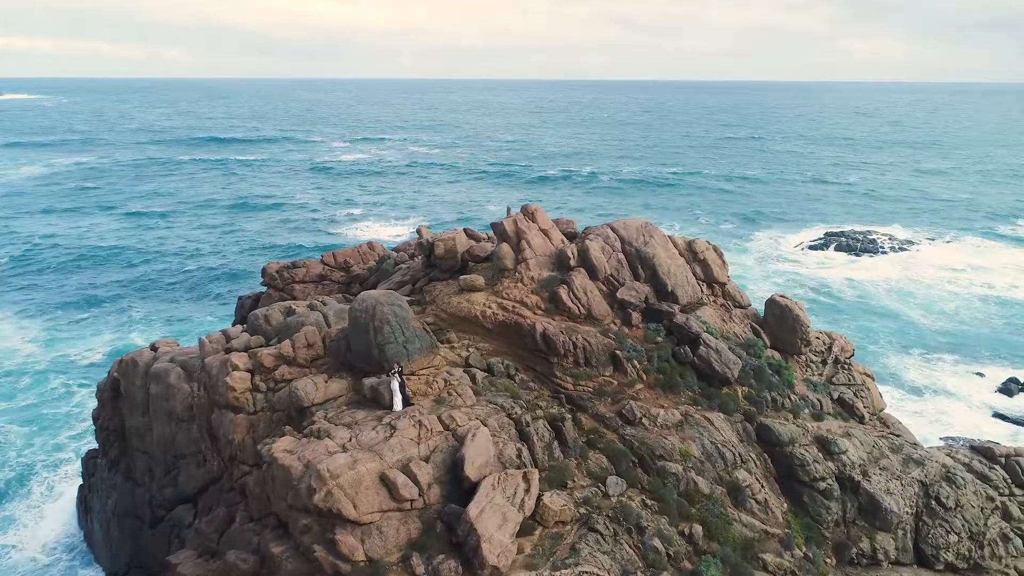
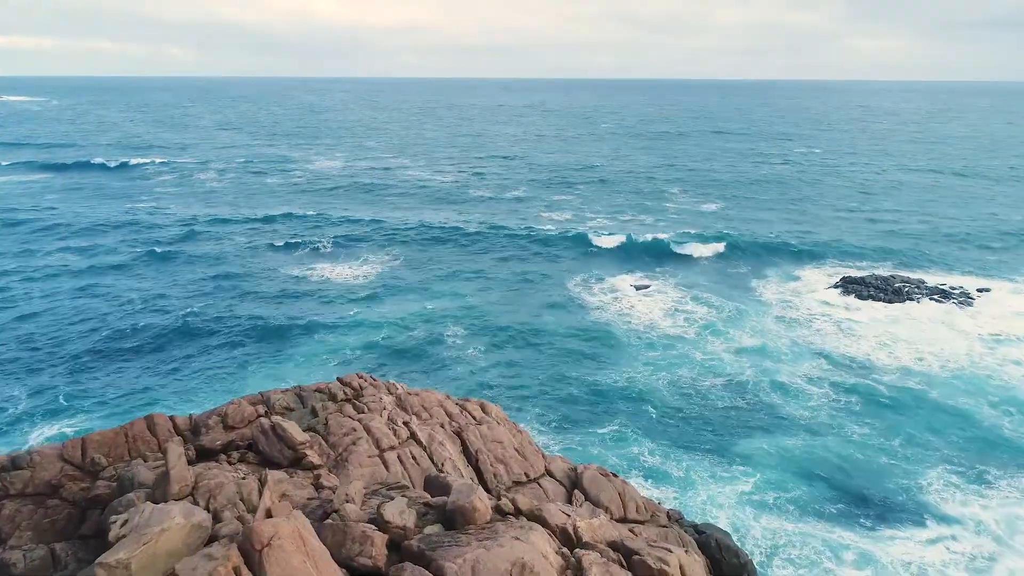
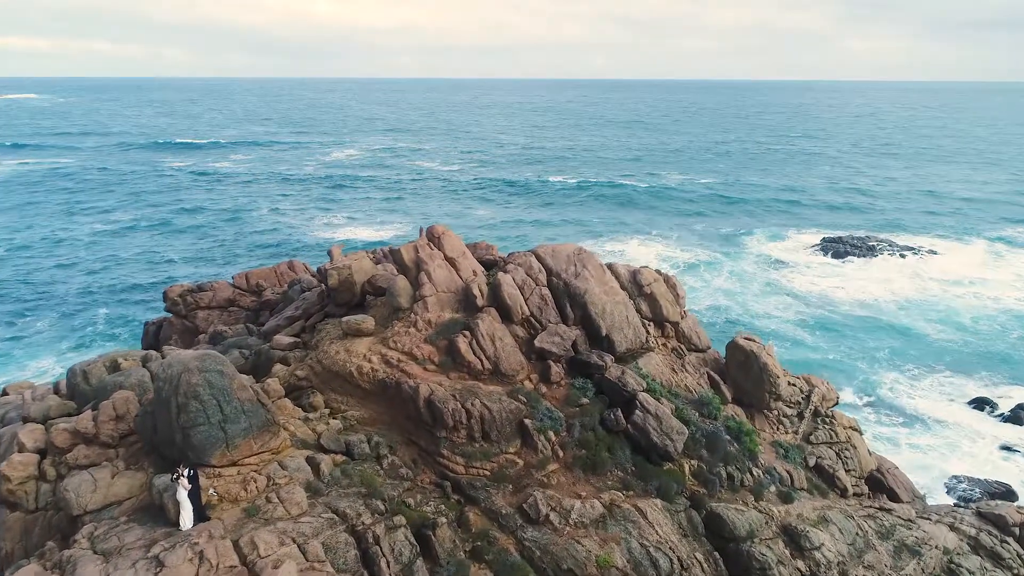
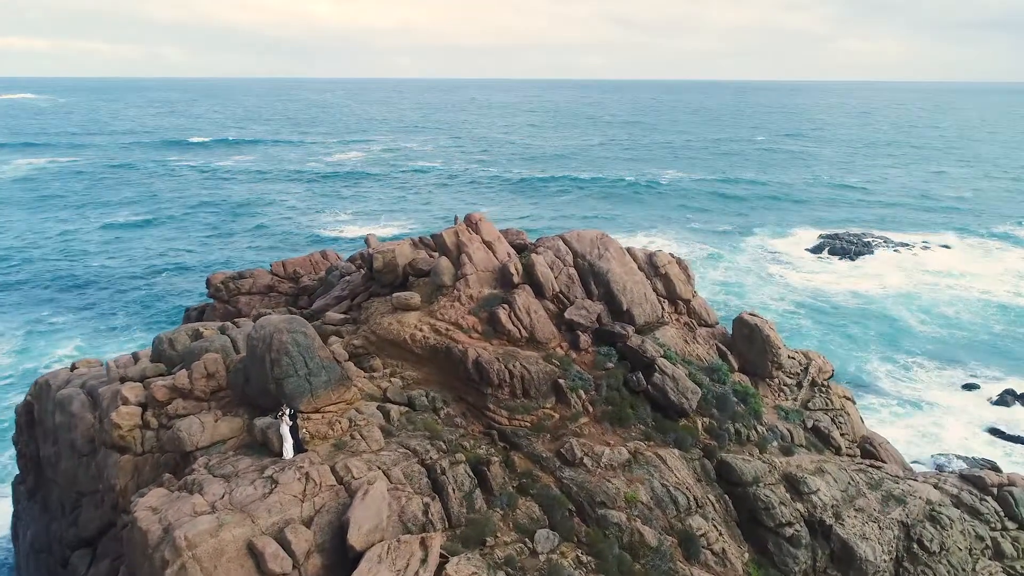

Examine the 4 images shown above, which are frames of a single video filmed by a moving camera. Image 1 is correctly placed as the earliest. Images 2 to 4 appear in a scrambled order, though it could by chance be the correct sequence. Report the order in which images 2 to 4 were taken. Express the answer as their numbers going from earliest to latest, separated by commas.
4, 3, 2
